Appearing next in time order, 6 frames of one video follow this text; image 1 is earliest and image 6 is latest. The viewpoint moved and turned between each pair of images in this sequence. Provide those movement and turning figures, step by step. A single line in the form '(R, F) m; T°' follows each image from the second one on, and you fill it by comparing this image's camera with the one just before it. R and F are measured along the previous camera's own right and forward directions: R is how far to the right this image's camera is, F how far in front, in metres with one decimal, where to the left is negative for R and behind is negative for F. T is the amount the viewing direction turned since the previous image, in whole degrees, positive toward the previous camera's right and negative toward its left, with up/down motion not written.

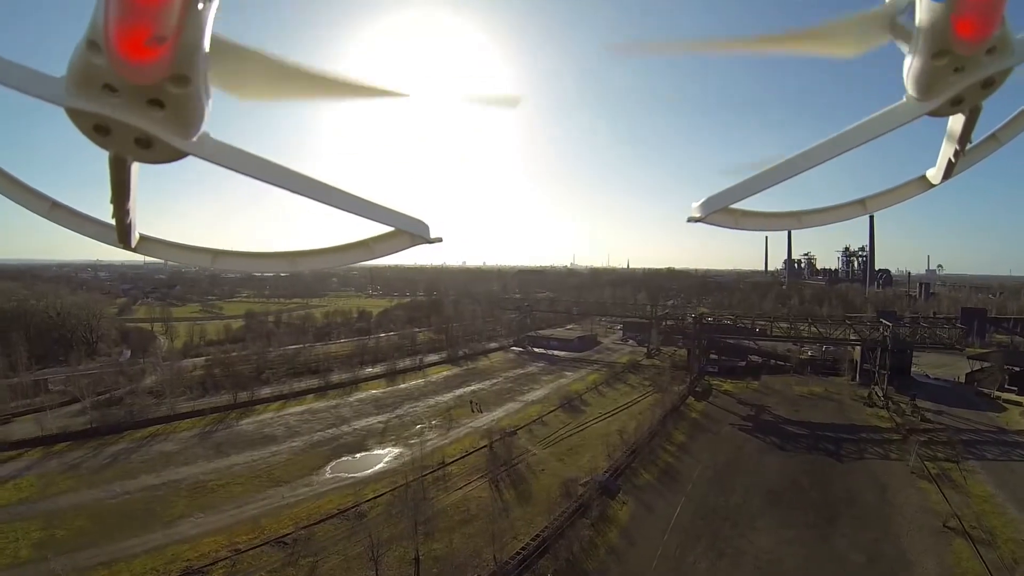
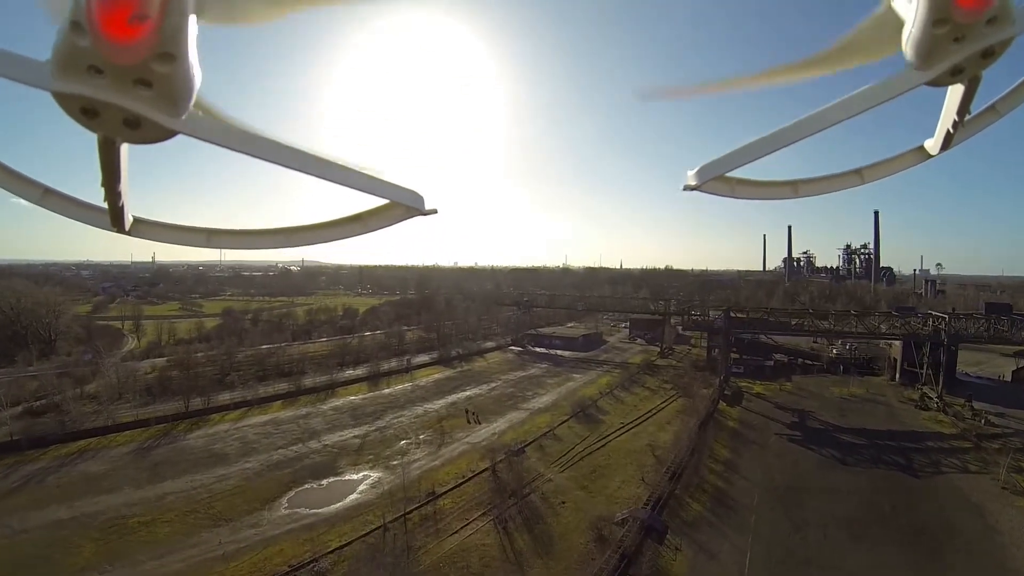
(-0.3, +3.1) m; +1°
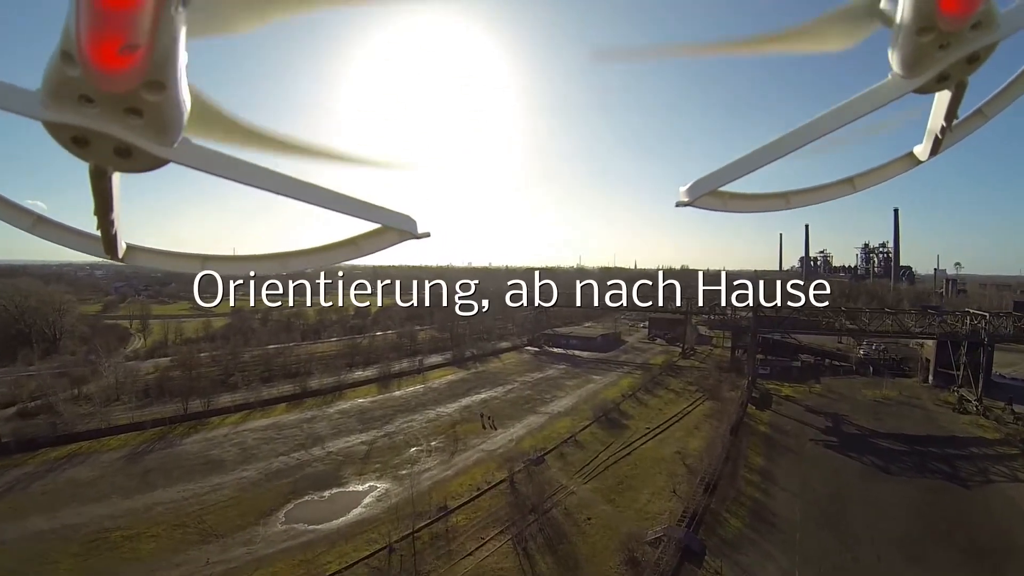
(-0.2, +1.0) m; -1°
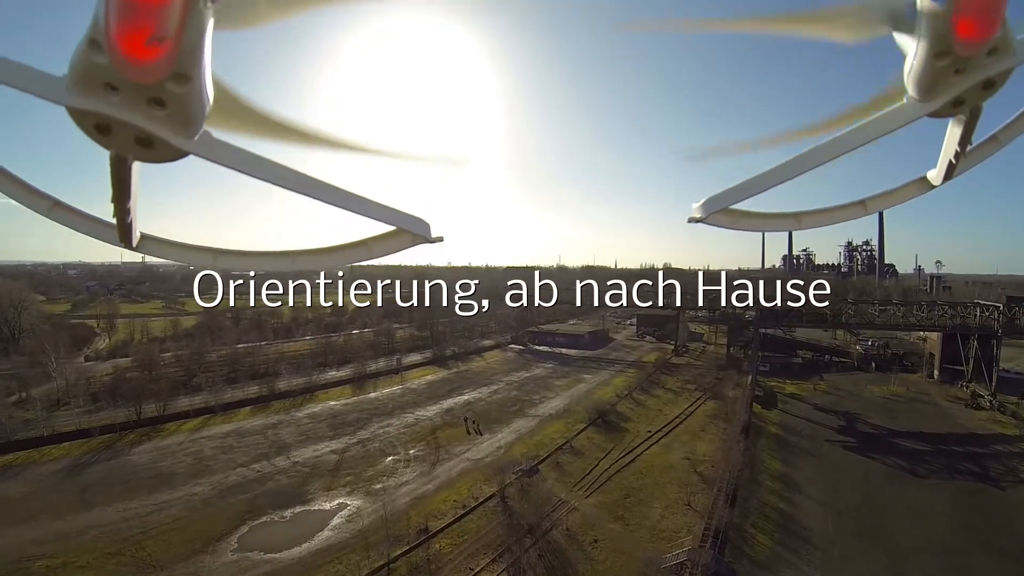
(-0.1, +1.4) m; +2°
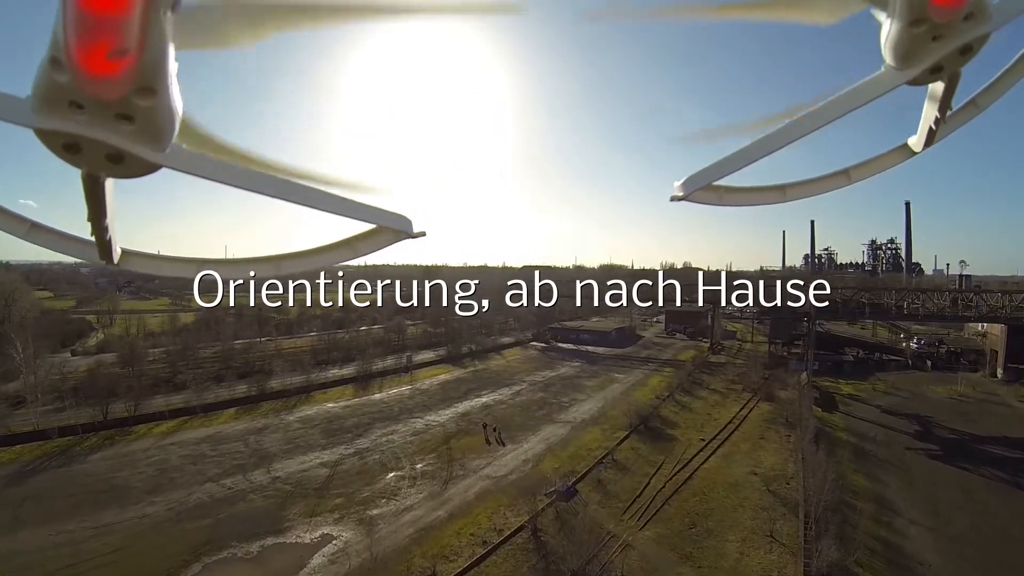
(-0.3, +2.1) m; -1°
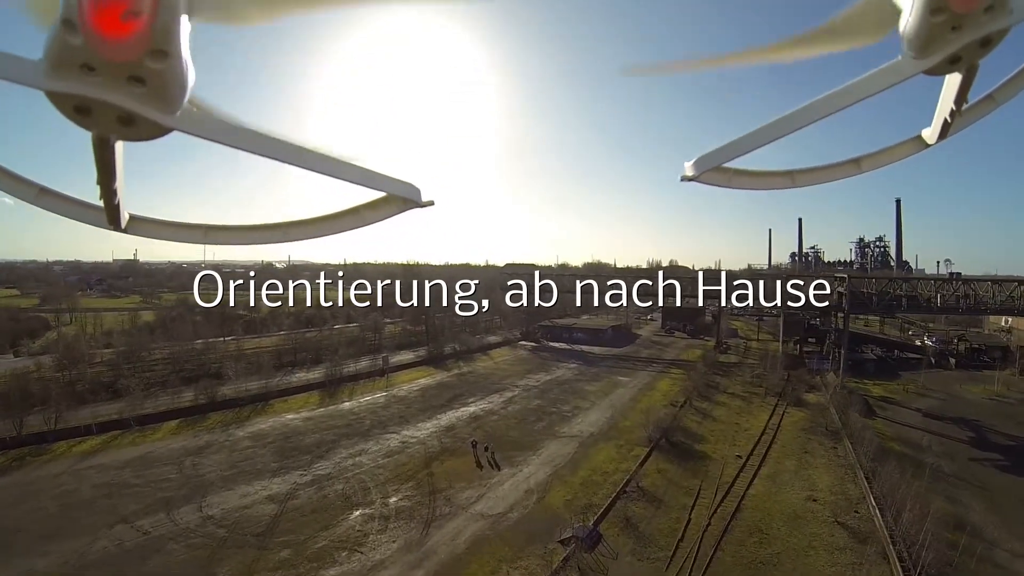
(-0.2, +2.0) m; +1°
